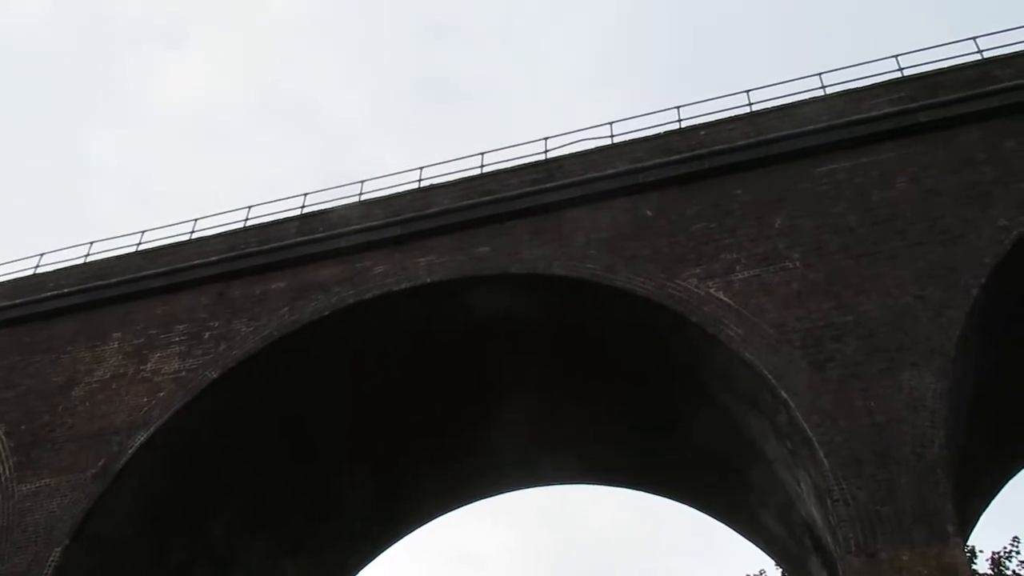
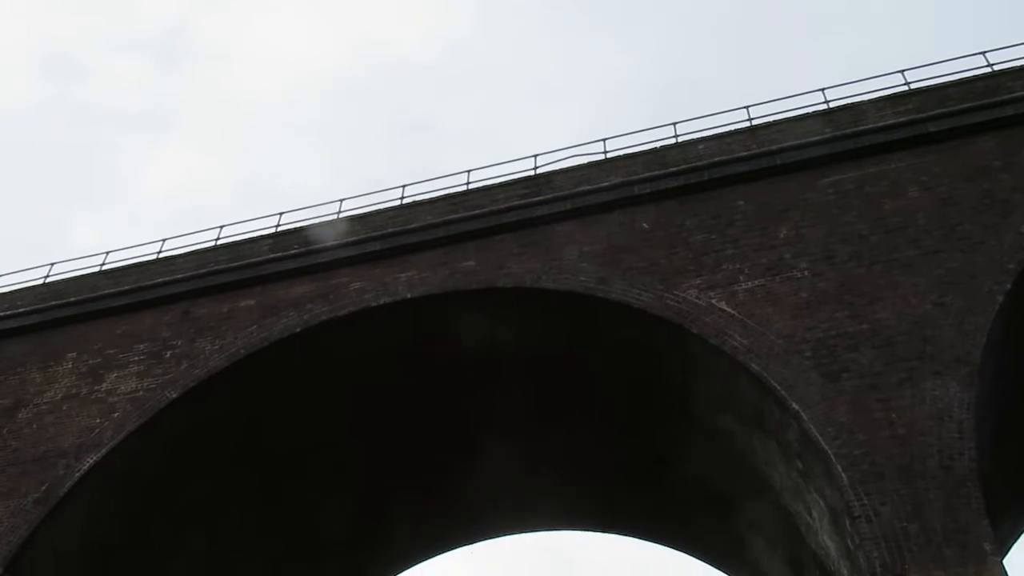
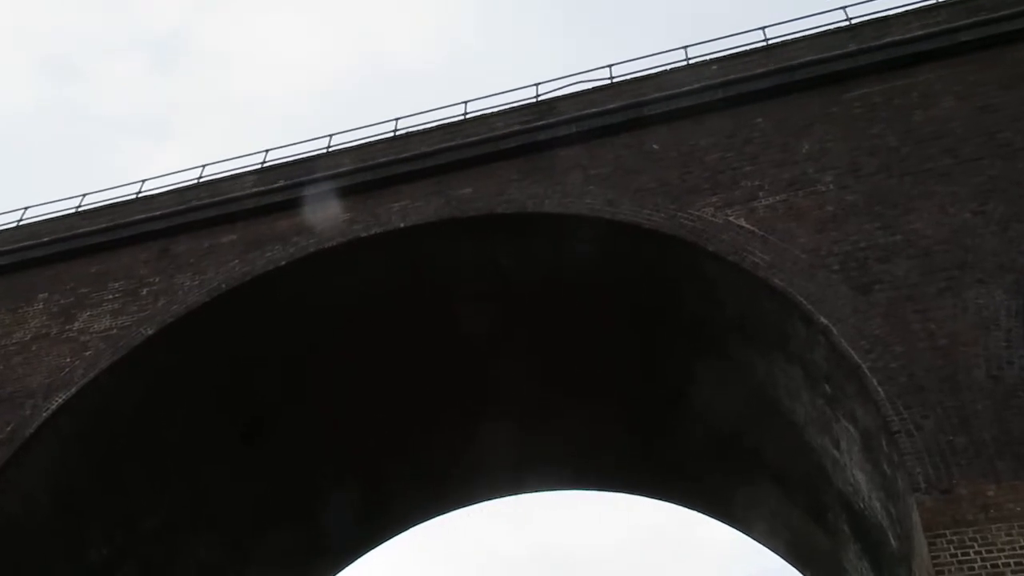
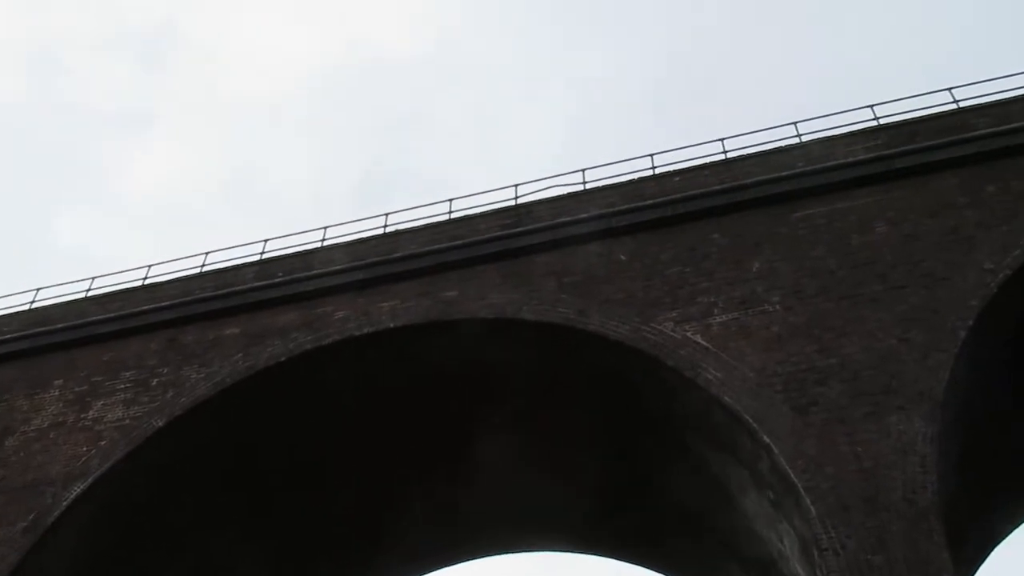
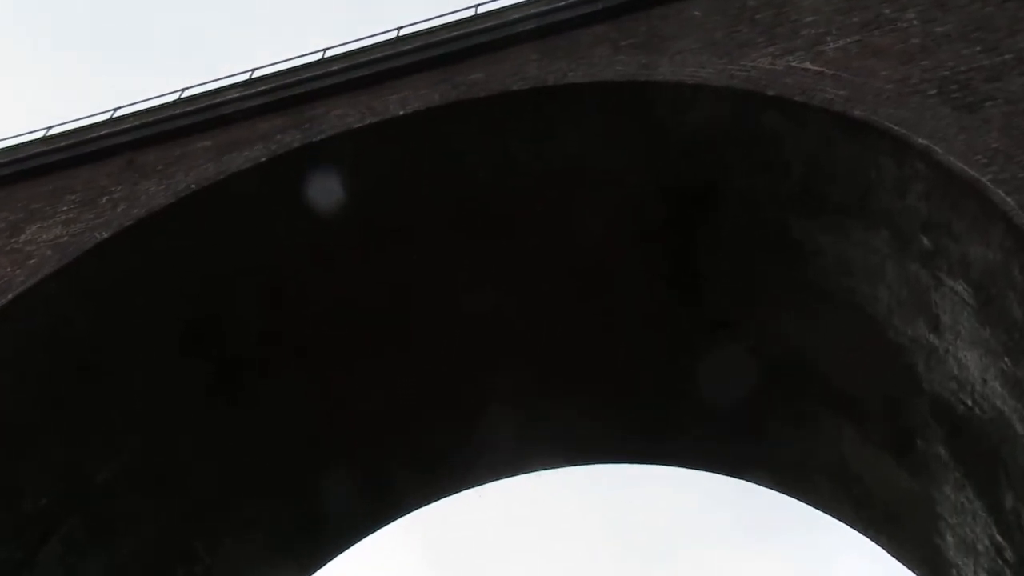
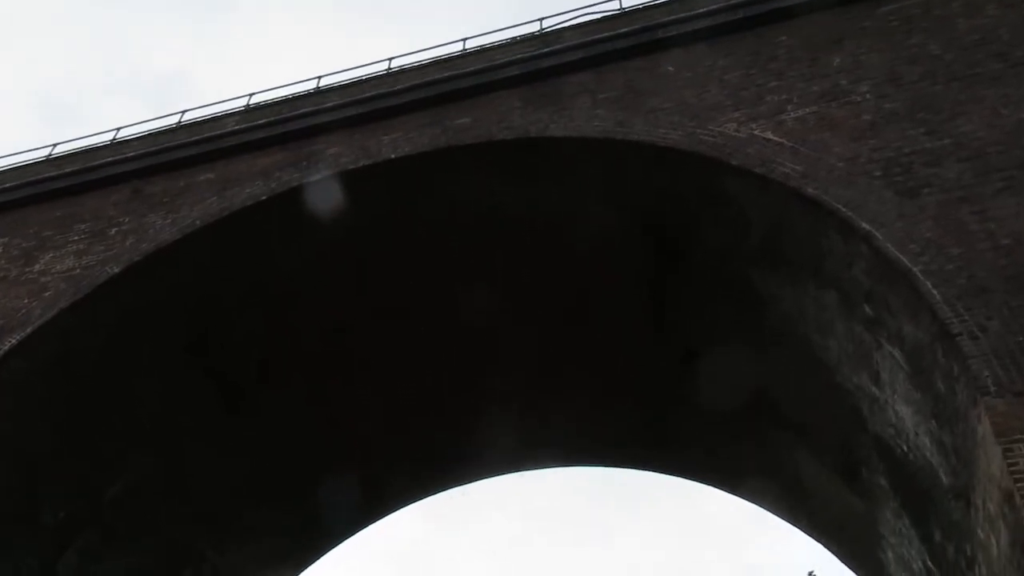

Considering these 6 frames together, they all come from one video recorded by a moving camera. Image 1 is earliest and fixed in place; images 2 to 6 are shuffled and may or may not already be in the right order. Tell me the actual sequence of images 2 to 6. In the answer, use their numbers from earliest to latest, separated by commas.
4, 2, 3, 6, 5
